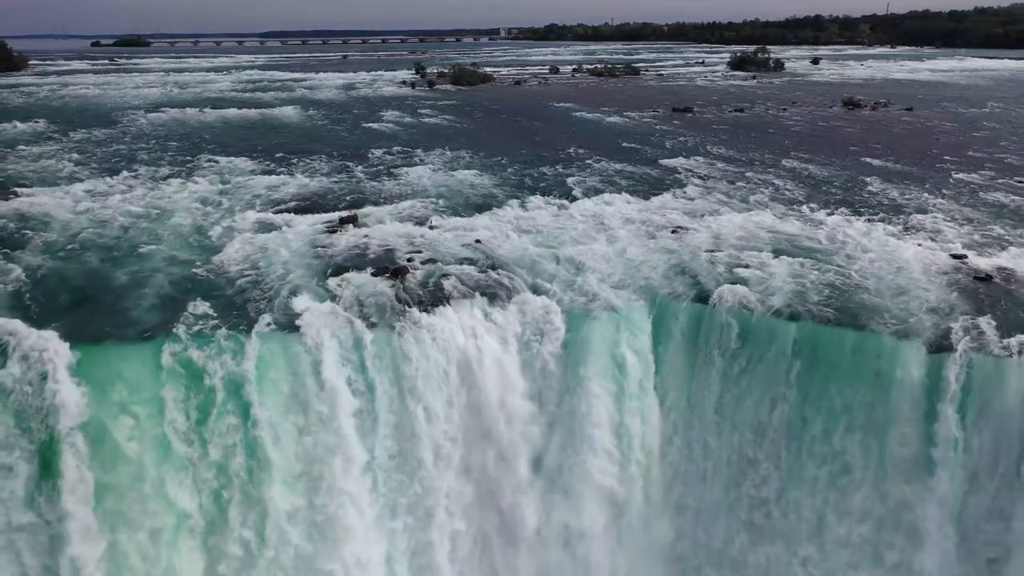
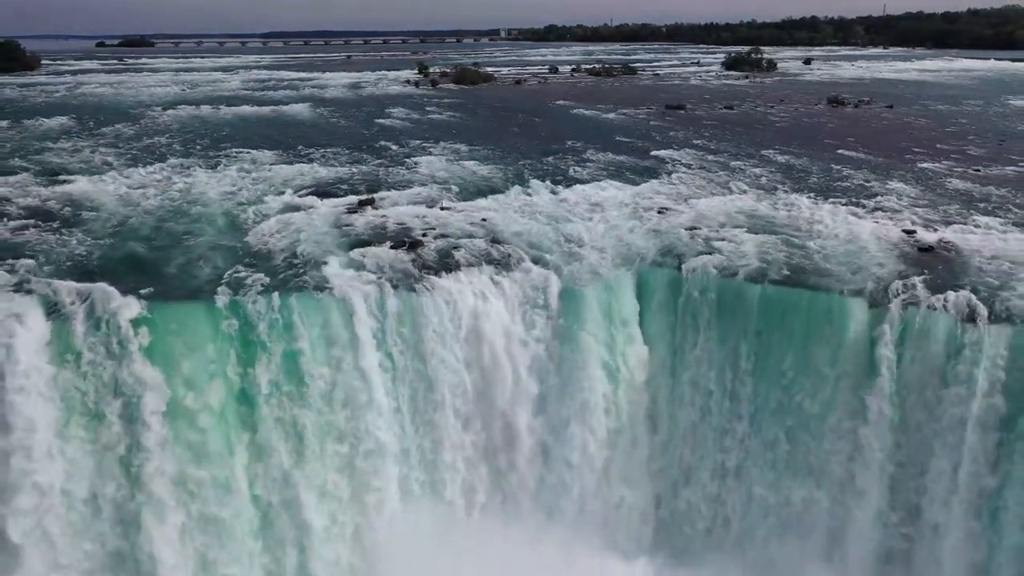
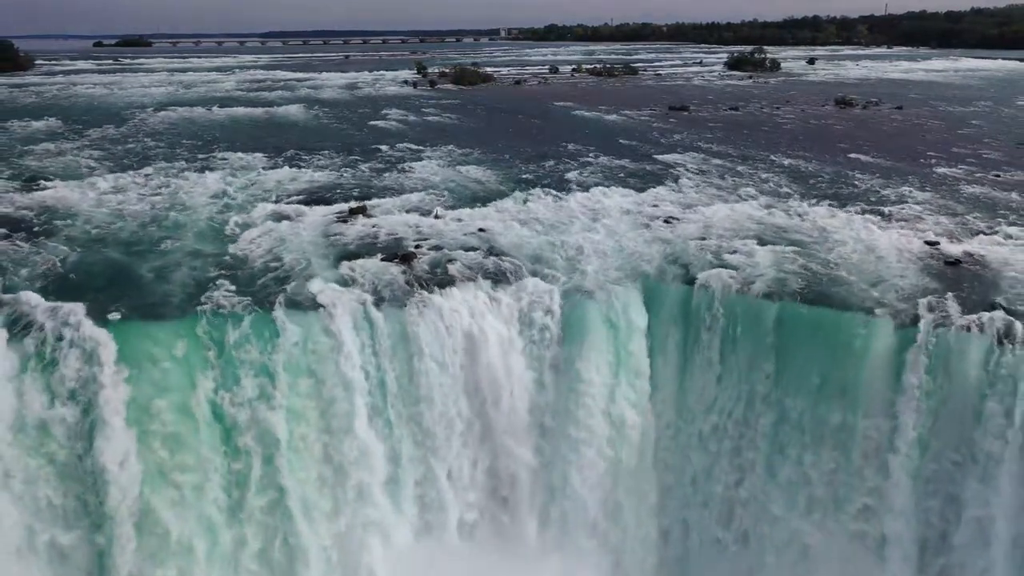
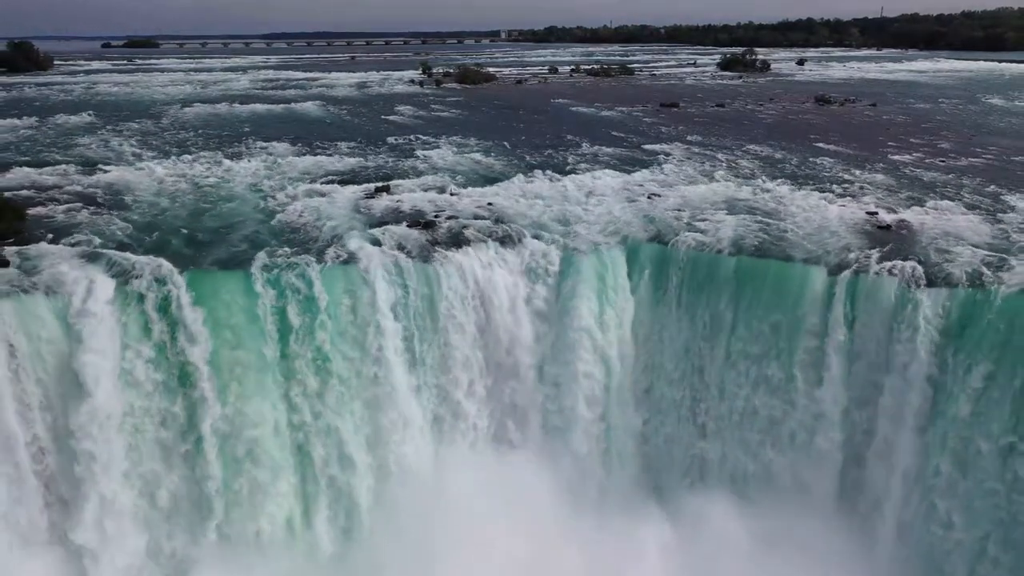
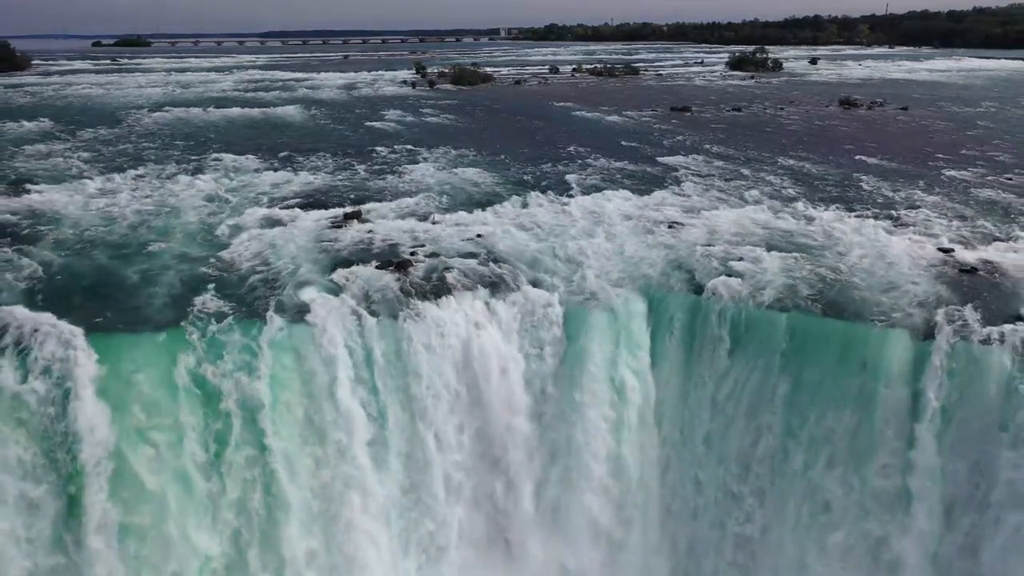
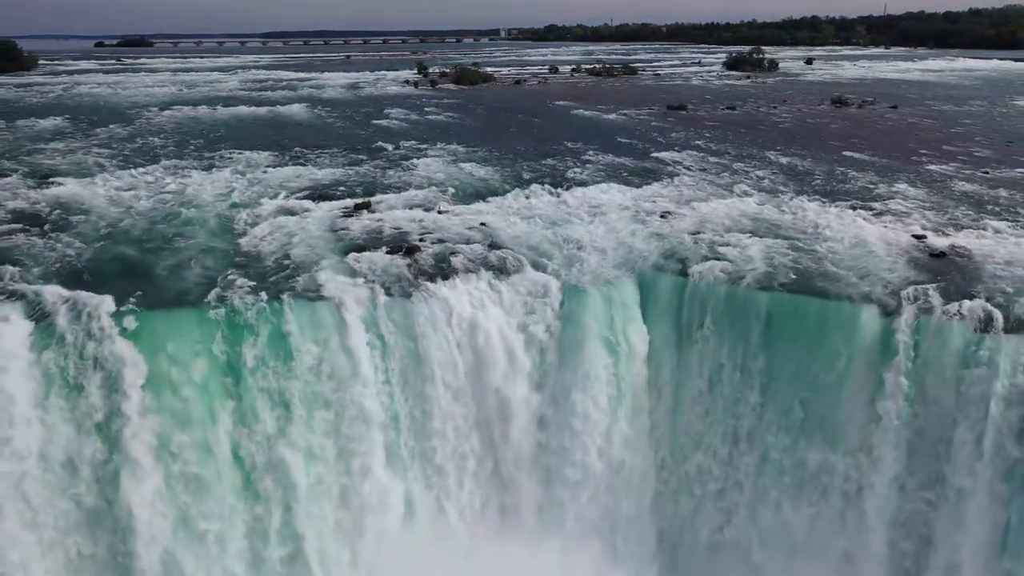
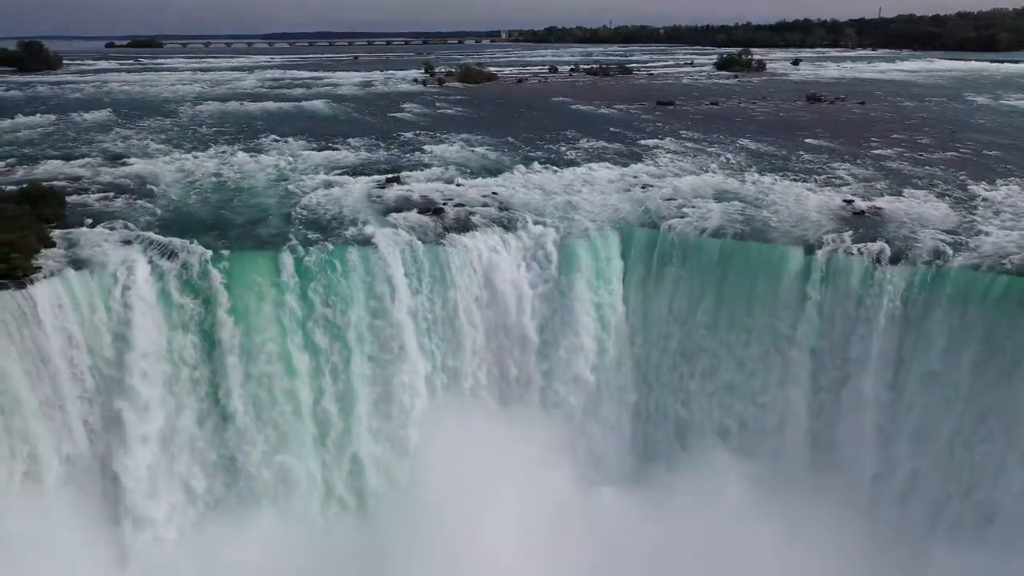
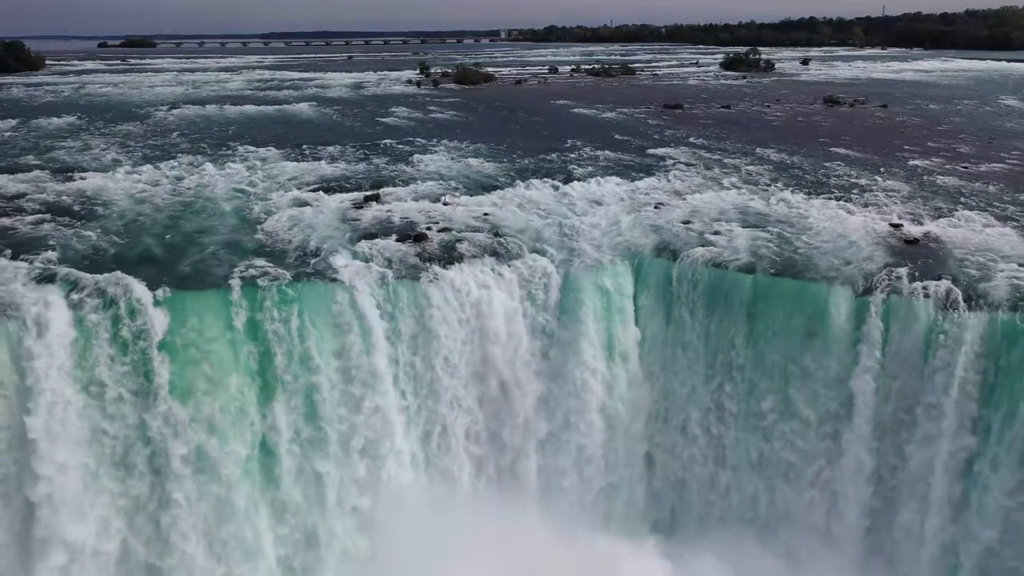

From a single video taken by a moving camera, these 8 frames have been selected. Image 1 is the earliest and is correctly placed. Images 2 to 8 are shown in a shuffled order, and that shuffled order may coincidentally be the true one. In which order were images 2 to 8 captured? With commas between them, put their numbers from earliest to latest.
5, 3, 6, 2, 8, 4, 7
